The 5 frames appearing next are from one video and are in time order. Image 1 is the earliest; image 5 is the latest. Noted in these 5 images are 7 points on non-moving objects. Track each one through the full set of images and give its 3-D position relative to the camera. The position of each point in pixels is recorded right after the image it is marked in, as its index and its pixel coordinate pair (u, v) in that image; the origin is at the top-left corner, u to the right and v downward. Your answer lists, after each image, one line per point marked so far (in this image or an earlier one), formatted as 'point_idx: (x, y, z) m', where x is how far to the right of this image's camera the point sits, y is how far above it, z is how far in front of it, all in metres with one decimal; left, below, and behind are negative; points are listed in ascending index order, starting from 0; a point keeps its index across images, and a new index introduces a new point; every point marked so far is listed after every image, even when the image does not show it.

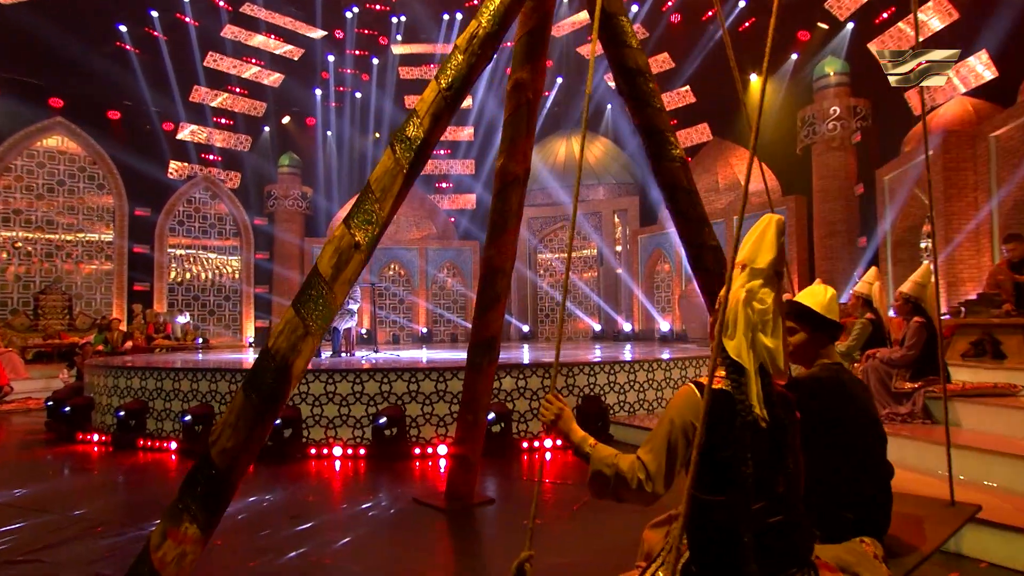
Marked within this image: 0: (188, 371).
0: (-2.1, -0.5, +6.9) m
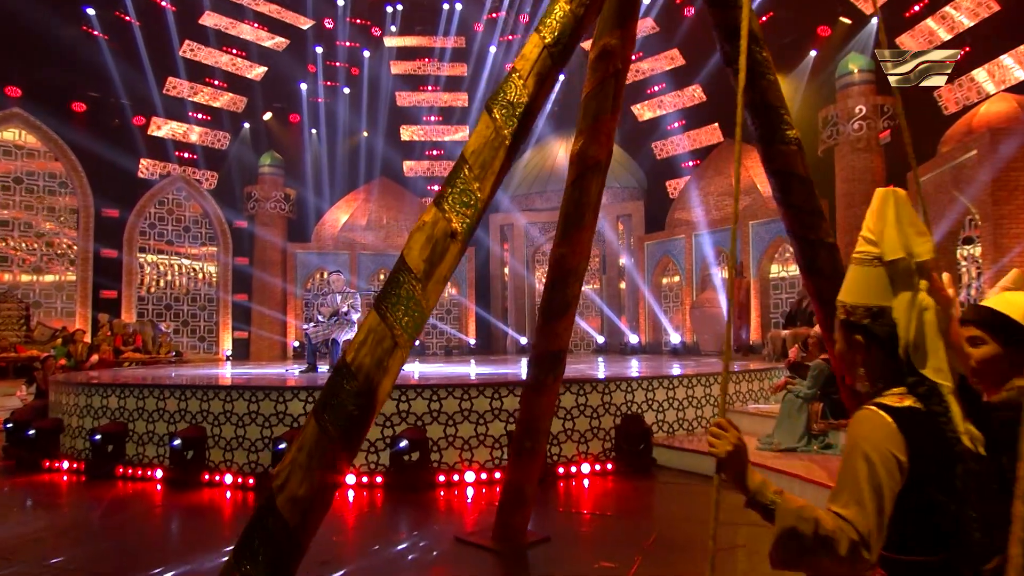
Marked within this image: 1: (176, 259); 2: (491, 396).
0: (-2.0, -0.6, +6.1) m
1: (-4.0, +0.4, +12.8) m
2: (-0.1, -0.6, +5.9) m
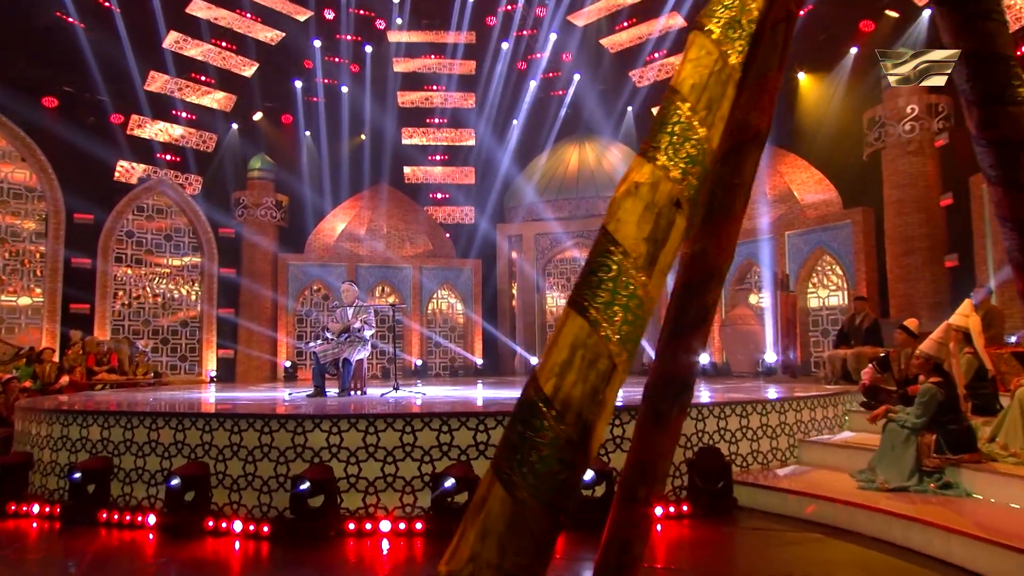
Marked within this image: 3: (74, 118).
0: (-1.7, -0.6, +5.2) m
1: (-4.0, +0.2, +11.8) m
2: (+0.2, -0.7, +5.0) m
3: (-4.4, +1.7, +10.7) m
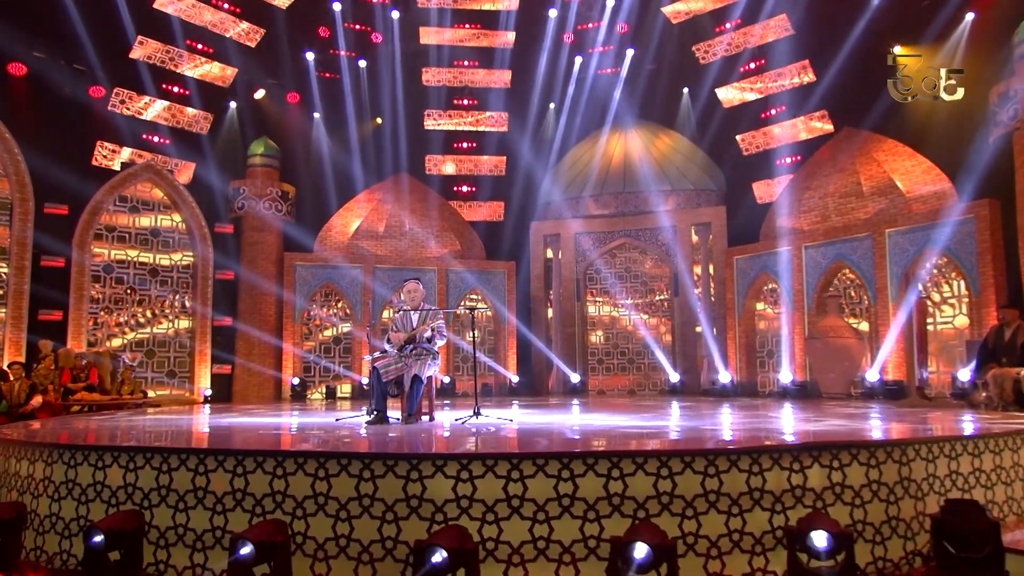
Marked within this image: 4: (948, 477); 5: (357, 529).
0: (-1.0, -0.6, +3.8) m
1: (-3.7, +0.2, +10.3) m
2: (+0.8, -0.6, +3.7) m
3: (-4.0, +1.7, +9.1) m
4: (+1.7, -0.7, +4.1) m
5: (-0.5, -0.8, +3.6) m
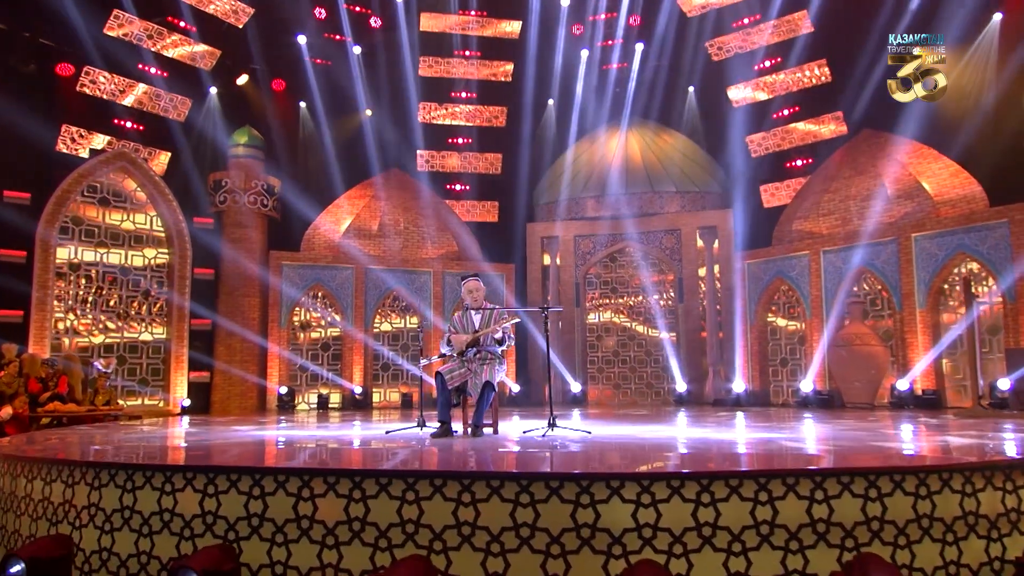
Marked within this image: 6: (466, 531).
0: (-0.5, -0.6, +3.1) m
1: (-3.8, +0.2, +9.3) m
2: (+1.4, -0.6, +3.3) m
3: (-3.9, +1.7, +8.2) m
4: (+2.2, -0.7, +3.7) m
5: (0.0, -0.8, +3.0) m
6: (-0.1, -0.7, +3.1) m
